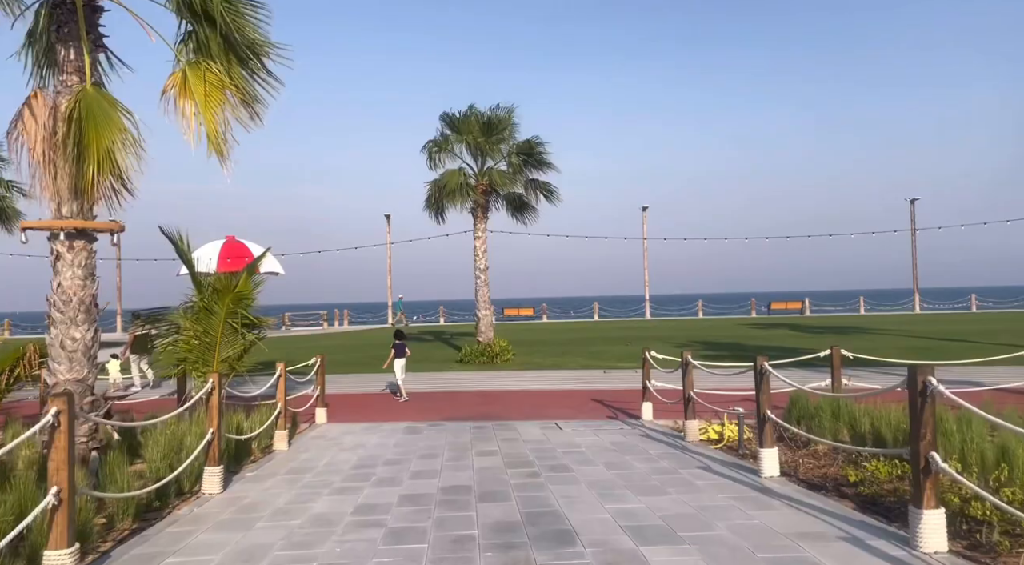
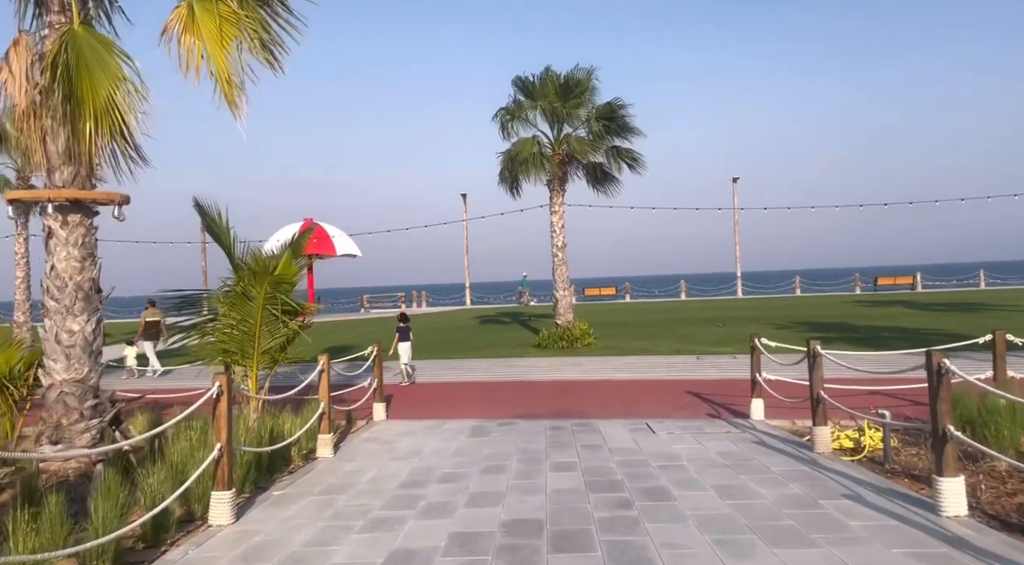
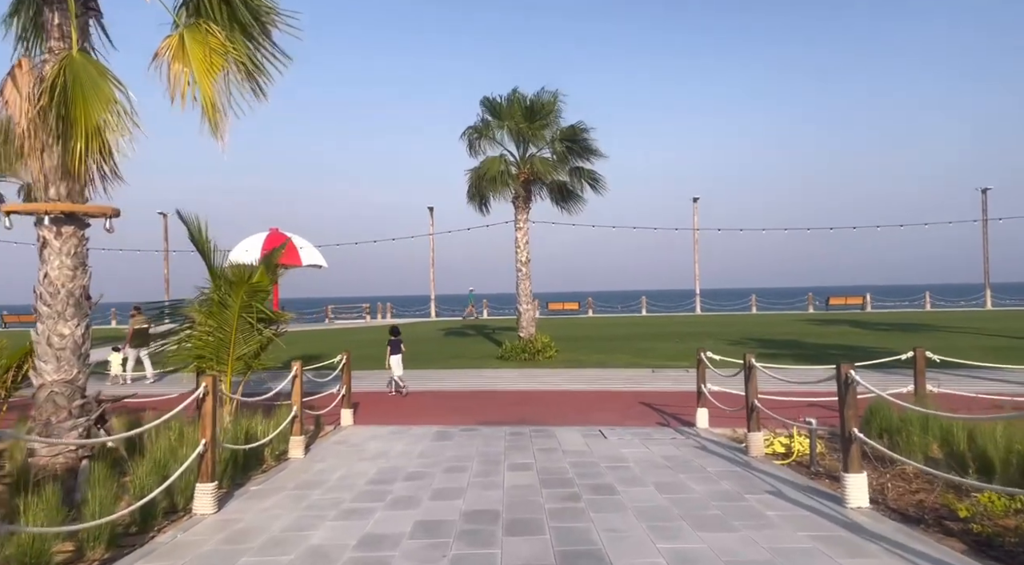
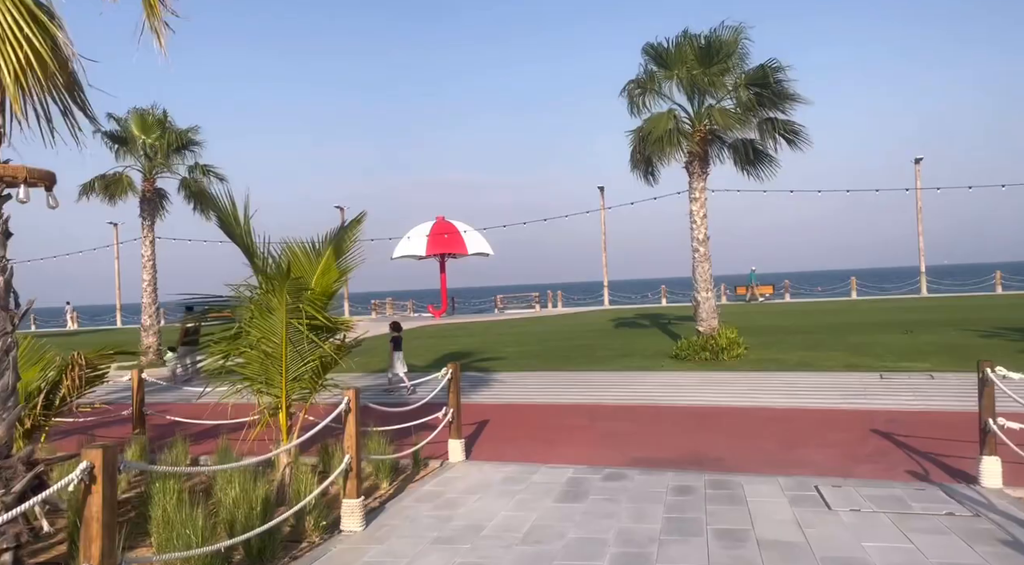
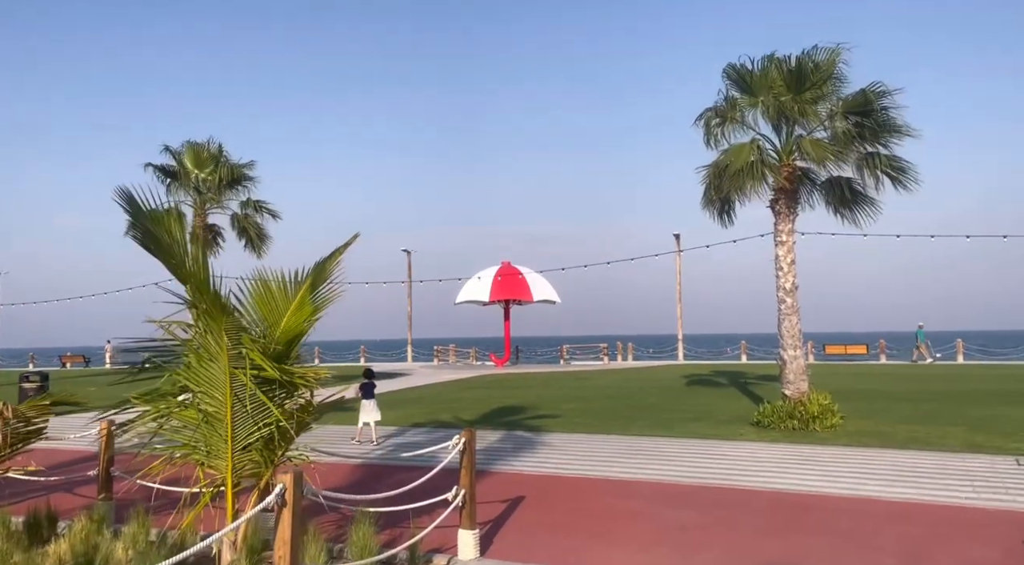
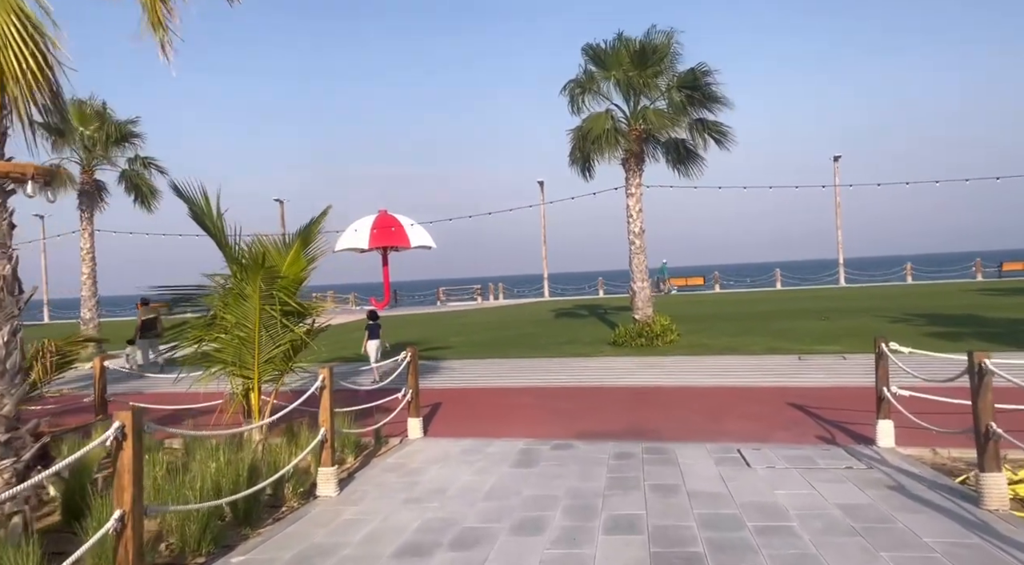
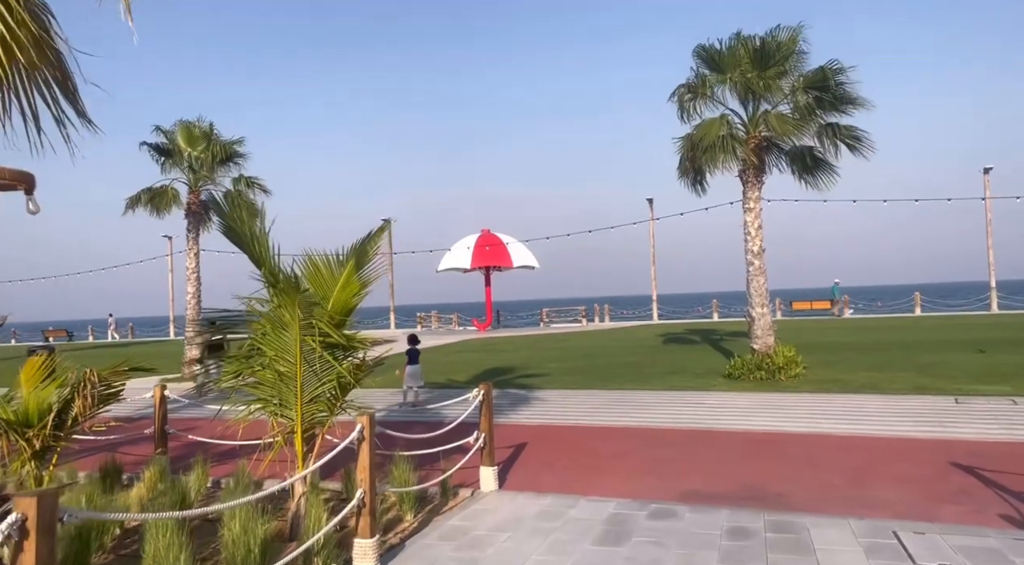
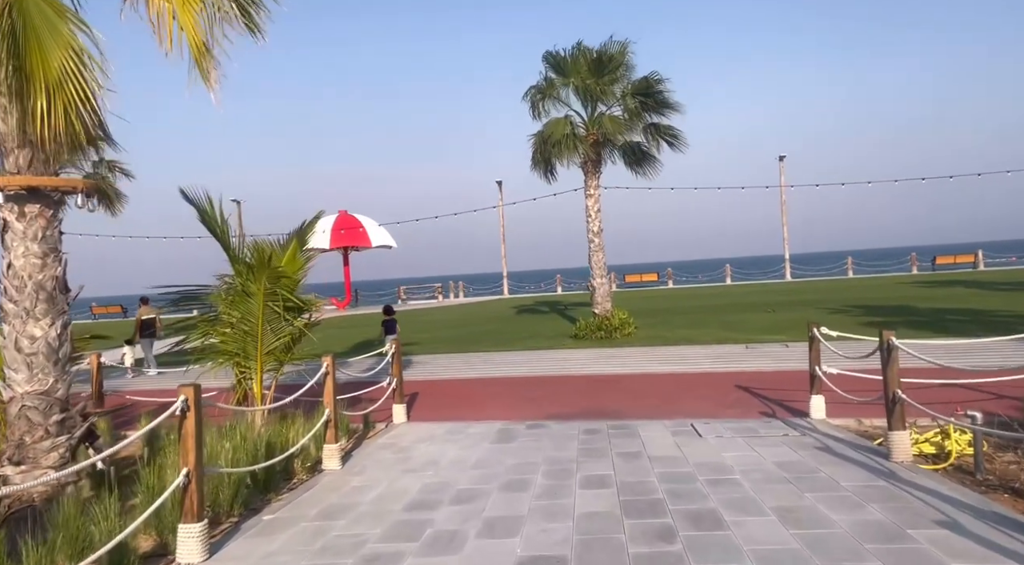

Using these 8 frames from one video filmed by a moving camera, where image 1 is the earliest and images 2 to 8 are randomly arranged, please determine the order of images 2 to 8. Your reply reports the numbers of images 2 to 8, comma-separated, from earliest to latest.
3, 2, 8, 6, 4, 7, 5
